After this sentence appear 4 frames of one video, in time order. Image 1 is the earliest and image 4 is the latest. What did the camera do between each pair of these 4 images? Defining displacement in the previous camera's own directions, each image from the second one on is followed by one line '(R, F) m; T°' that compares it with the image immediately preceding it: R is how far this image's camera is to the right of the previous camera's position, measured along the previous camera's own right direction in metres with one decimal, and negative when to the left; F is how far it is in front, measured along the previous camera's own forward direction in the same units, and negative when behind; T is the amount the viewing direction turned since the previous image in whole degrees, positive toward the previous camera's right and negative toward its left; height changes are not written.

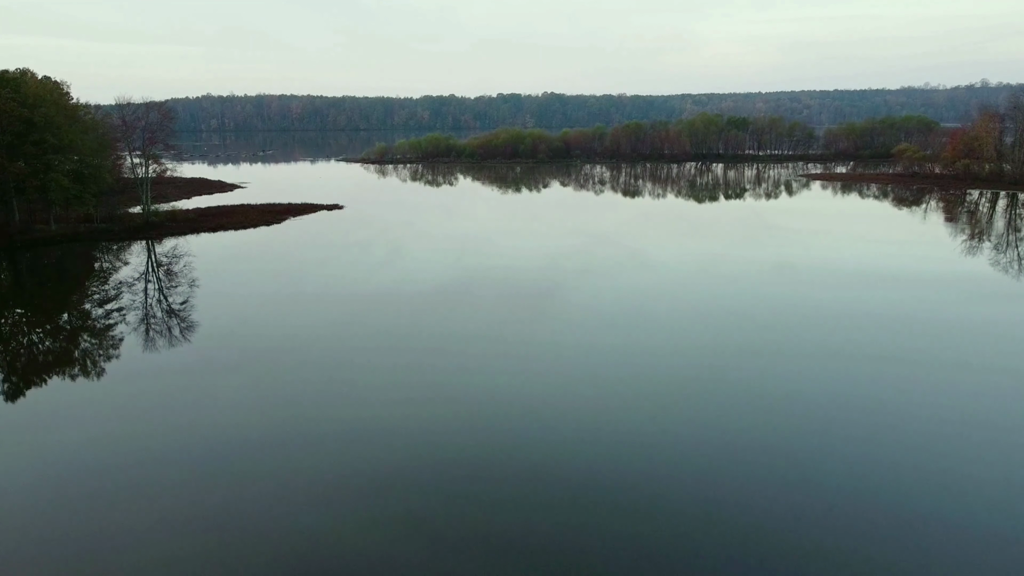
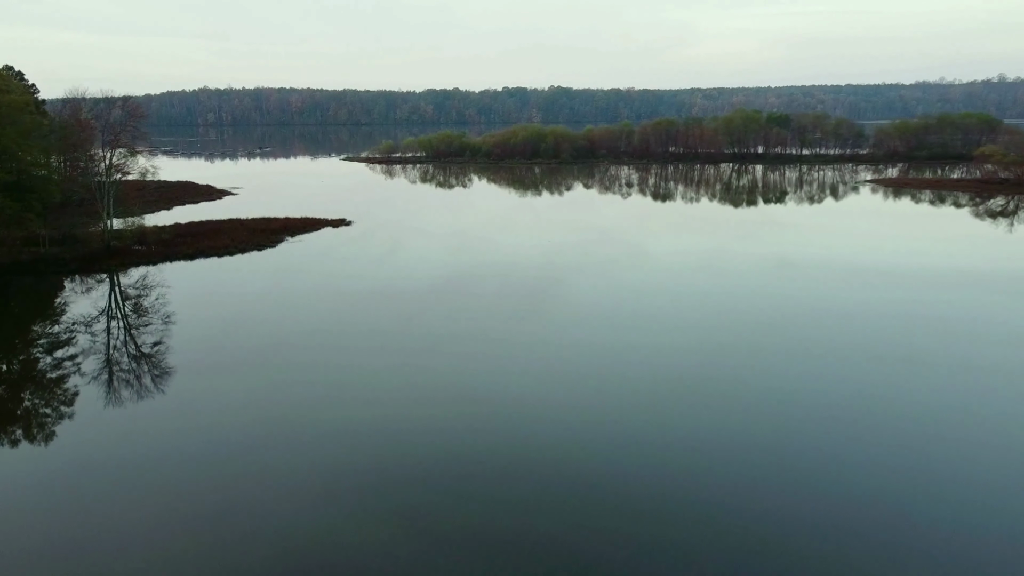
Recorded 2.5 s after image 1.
(-1.0, +2.9) m; 0°
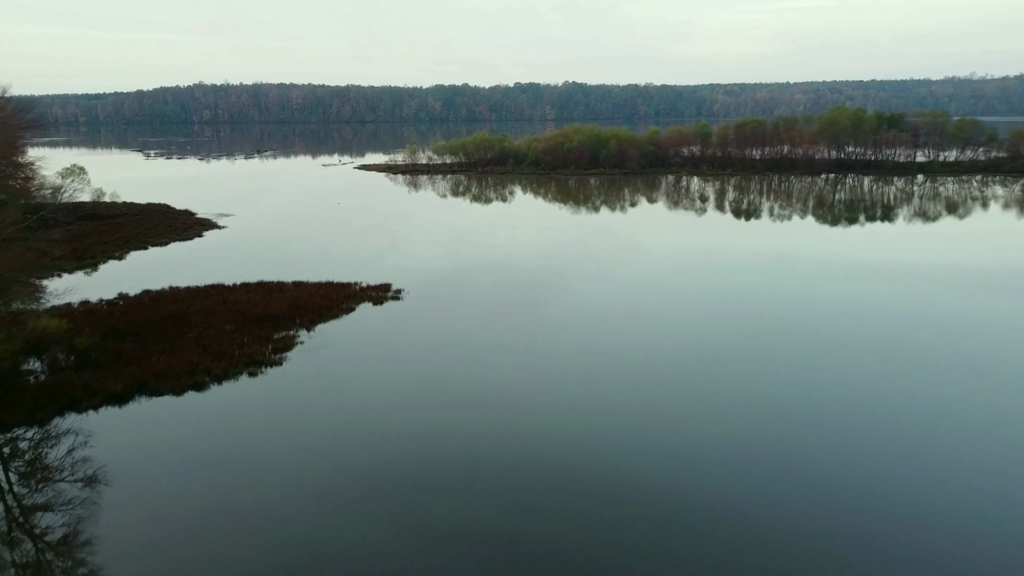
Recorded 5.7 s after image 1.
(-2.2, +5.6) m; 0°
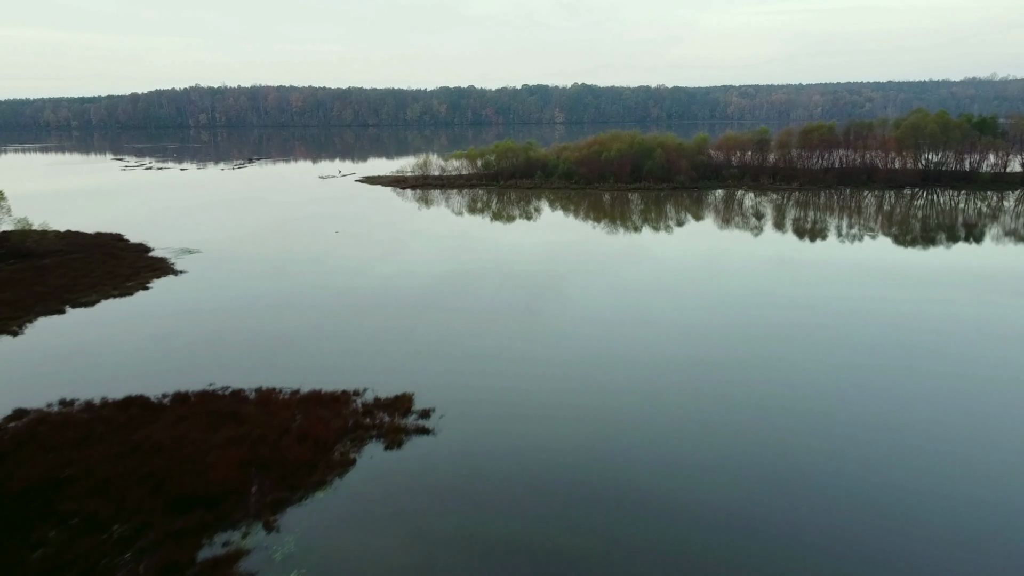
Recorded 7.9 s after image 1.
(-0.9, +3.6) m; 0°
